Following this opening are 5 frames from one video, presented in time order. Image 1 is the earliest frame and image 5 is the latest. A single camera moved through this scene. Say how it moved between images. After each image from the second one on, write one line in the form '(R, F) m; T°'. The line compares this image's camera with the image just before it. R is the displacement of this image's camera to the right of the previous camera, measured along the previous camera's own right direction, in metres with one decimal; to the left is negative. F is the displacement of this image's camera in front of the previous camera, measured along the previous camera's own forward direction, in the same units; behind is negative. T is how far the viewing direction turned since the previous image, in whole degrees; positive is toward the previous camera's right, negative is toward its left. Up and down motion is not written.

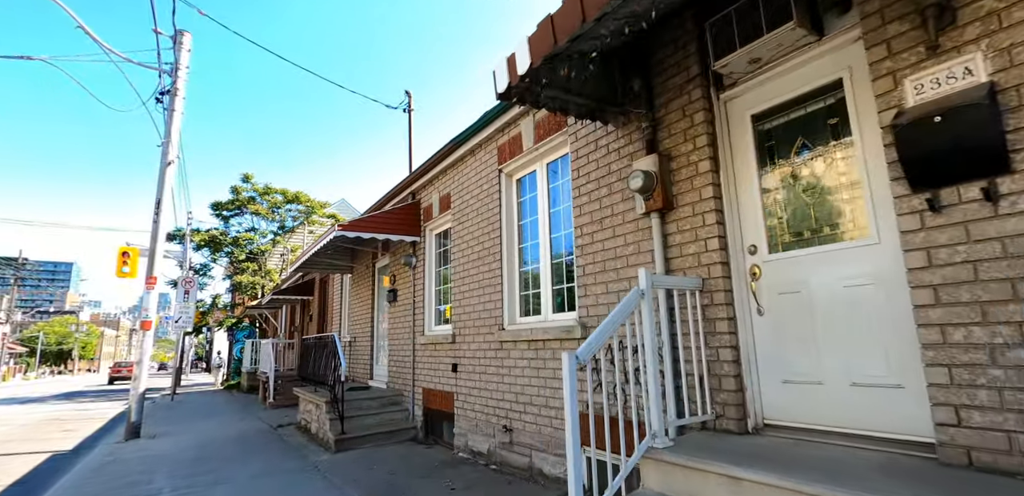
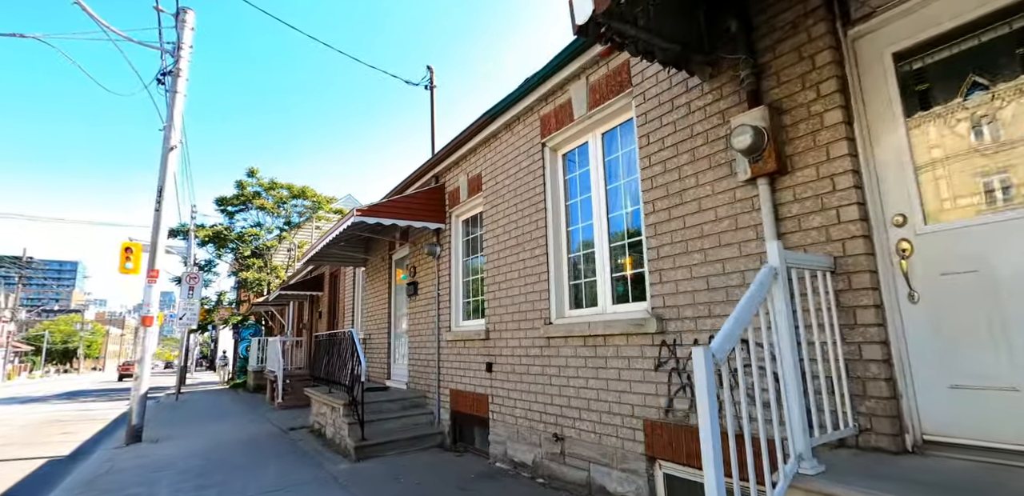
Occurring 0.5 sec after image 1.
(-0.5, +0.7) m; 0°
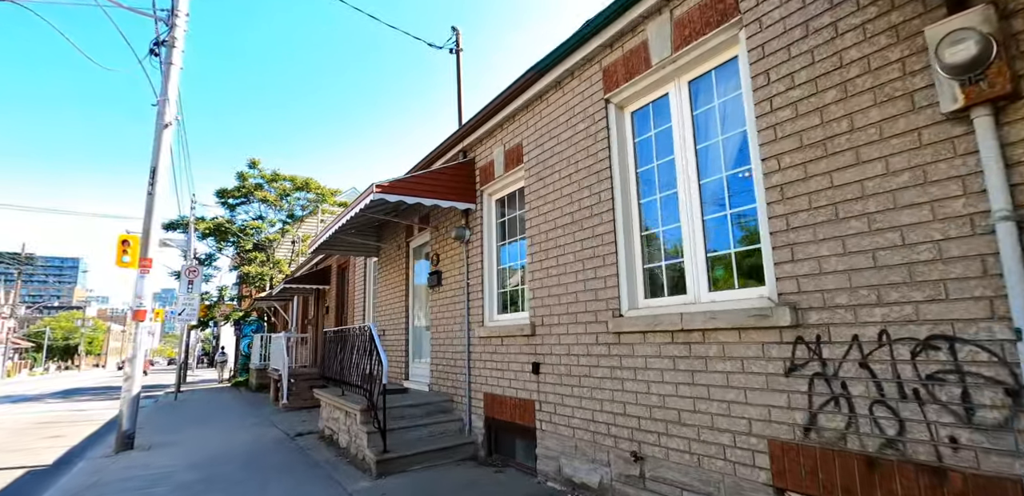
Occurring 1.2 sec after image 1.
(-0.5, +0.9) m; 0°
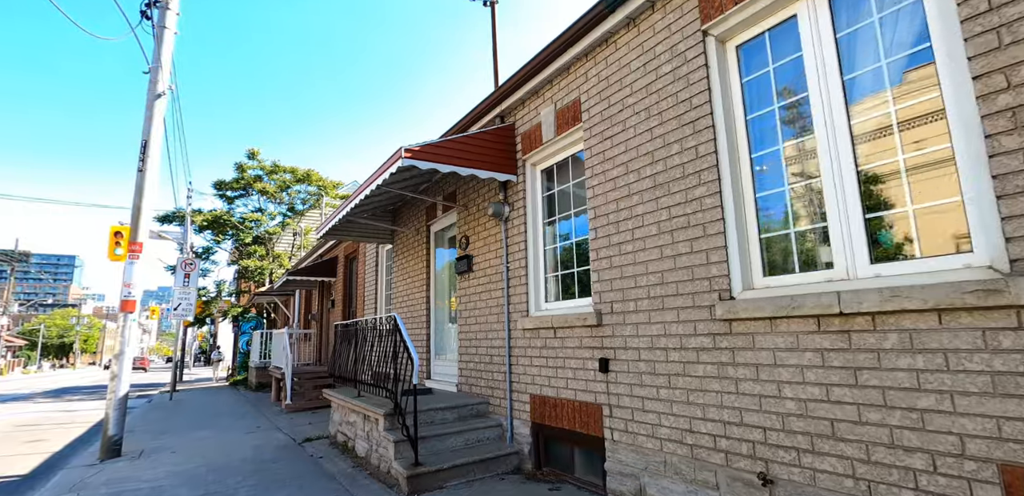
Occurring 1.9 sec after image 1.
(-0.6, +0.8) m; 0°
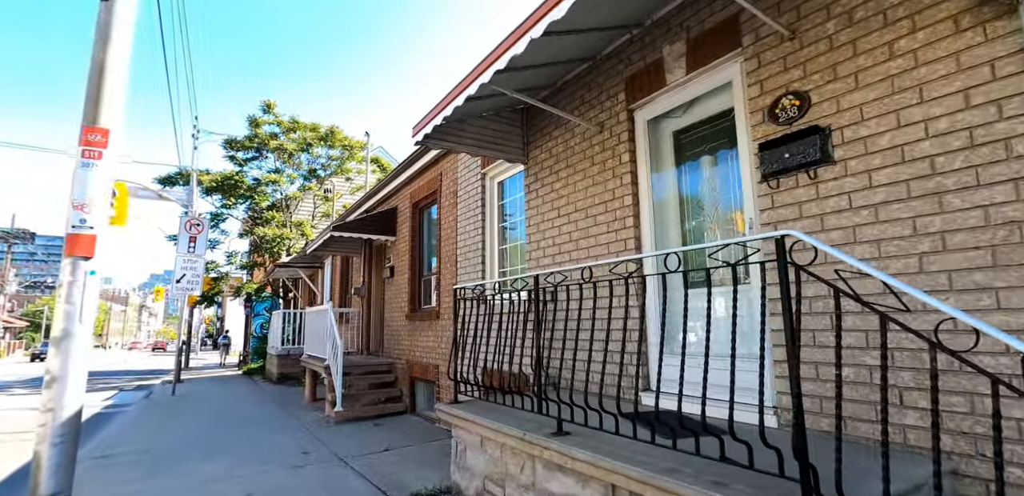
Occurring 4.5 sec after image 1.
(-2.3, +3.3) m; 0°
